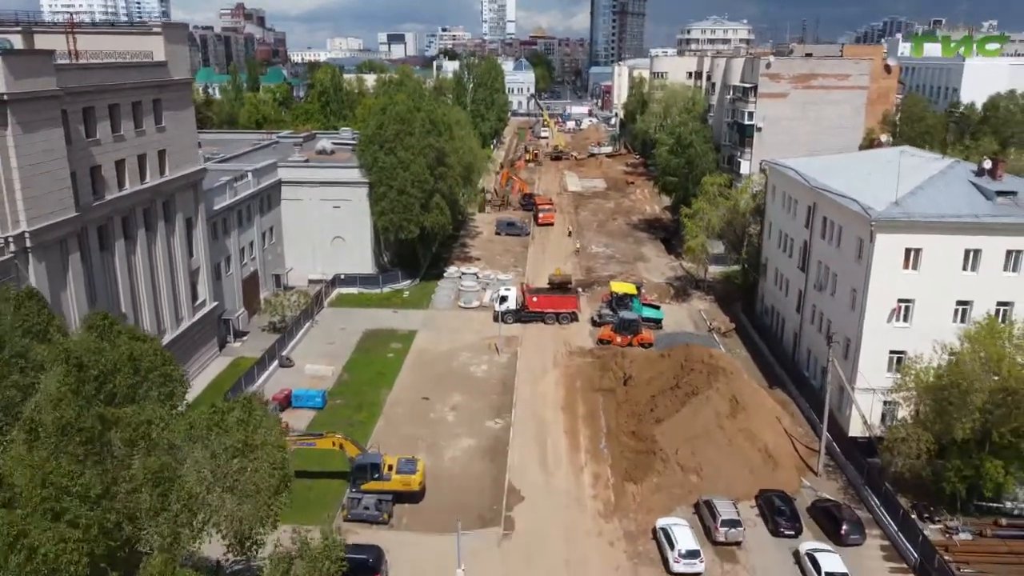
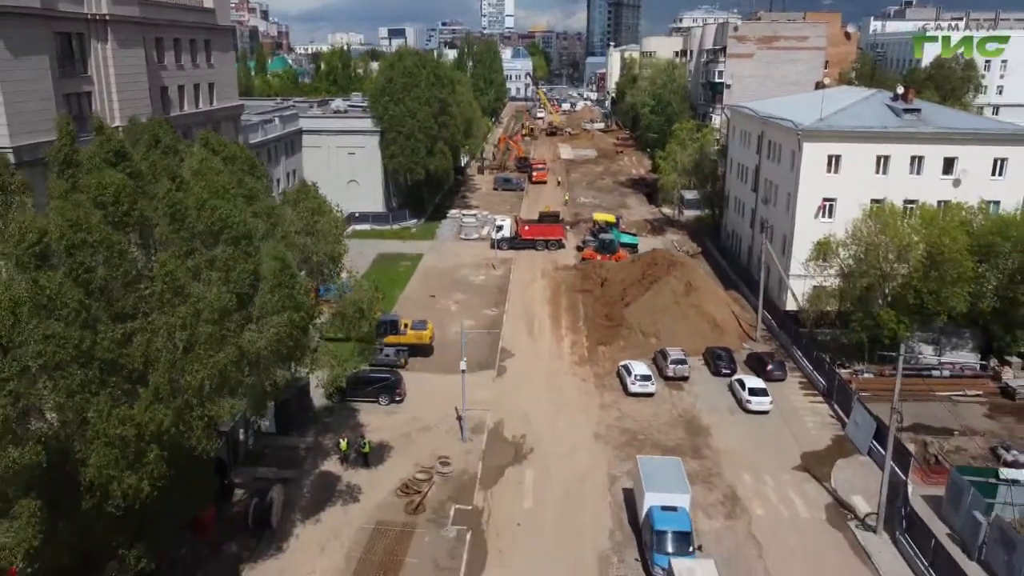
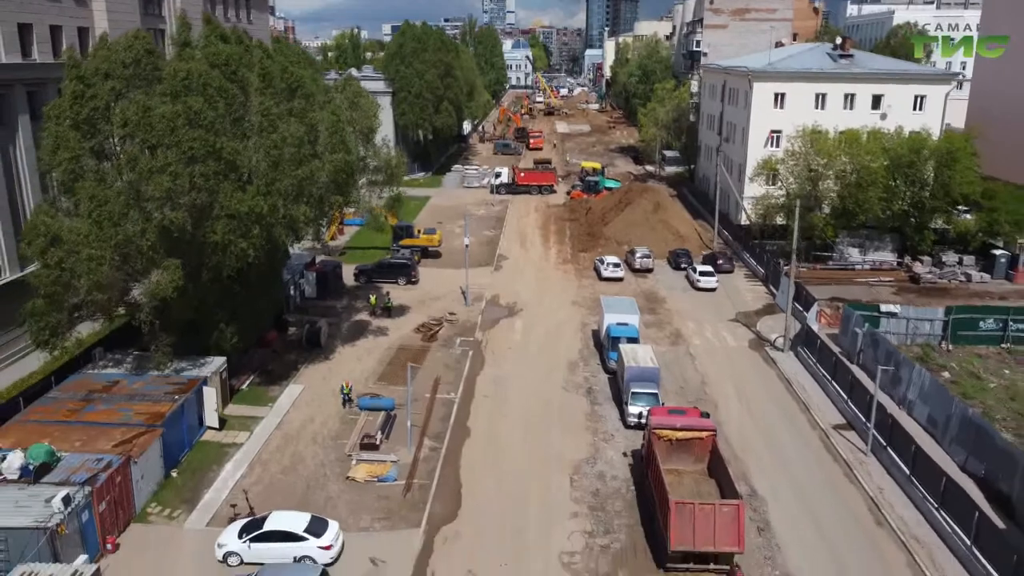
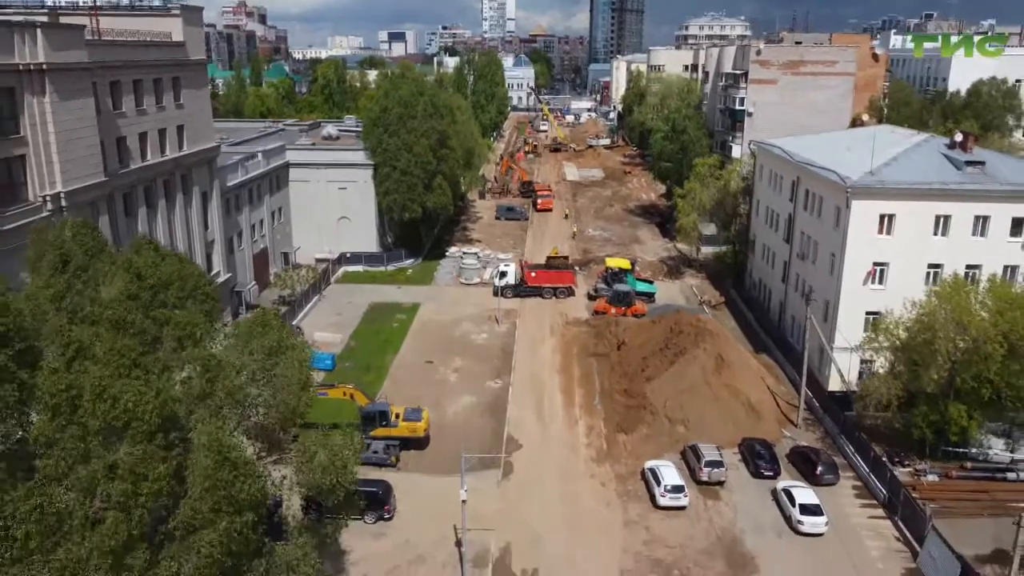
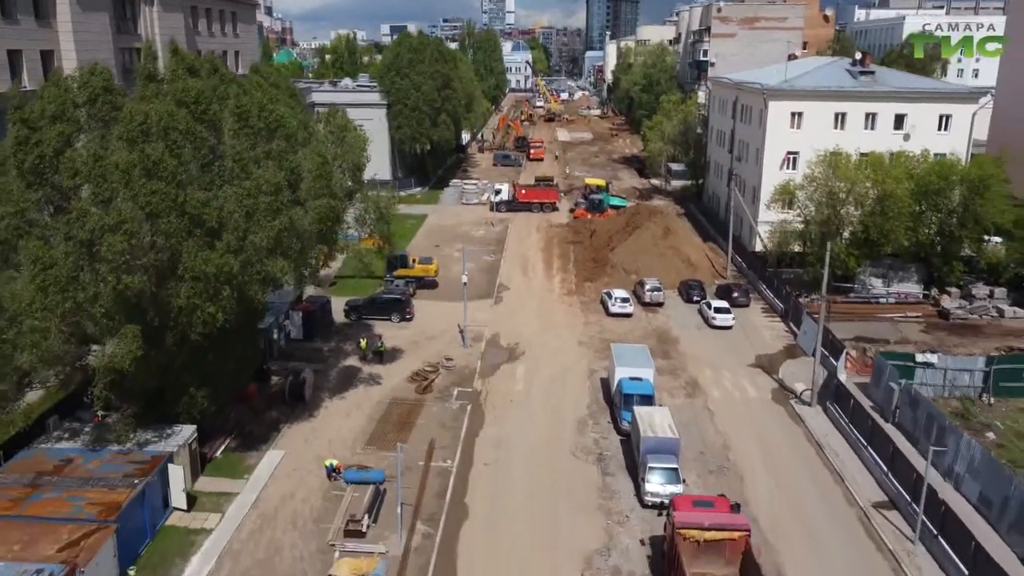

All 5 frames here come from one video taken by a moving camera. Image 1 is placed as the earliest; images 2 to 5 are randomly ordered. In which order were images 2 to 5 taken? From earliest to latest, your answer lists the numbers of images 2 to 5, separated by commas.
4, 2, 5, 3
